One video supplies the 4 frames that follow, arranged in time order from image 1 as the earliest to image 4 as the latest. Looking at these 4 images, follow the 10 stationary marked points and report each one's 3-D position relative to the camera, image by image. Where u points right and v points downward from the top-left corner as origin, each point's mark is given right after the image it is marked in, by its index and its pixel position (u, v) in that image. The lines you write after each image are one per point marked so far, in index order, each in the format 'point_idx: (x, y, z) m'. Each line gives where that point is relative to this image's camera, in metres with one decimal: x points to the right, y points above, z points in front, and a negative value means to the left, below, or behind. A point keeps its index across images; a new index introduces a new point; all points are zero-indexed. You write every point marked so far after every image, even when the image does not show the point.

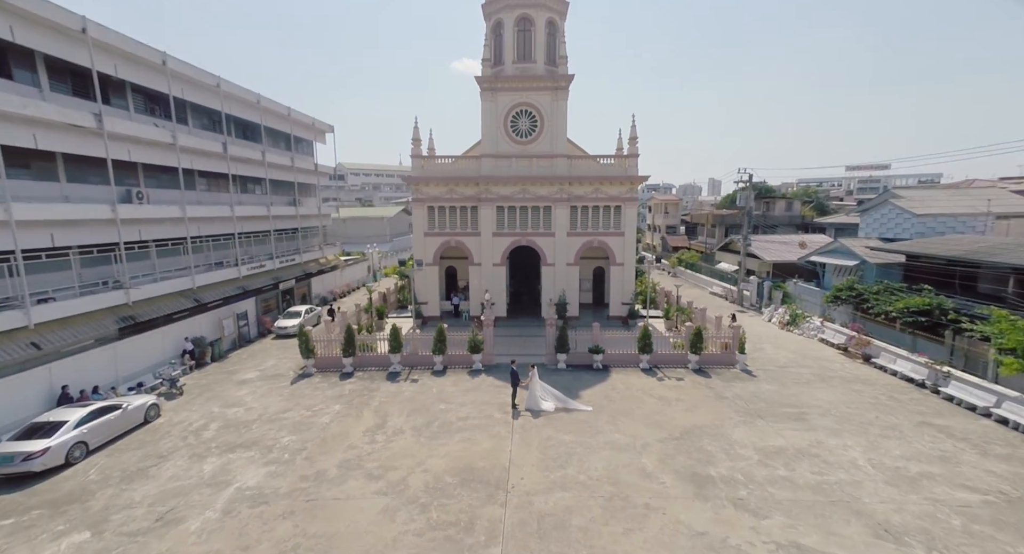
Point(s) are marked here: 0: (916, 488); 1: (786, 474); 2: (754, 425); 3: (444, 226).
0: (+6.3, -3.3, +7.7) m
1: (+4.6, -3.3, +8.2) m
2: (+4.9, -3.0, +10.0) m
3: (-2.7, +2.0, +19.5) m
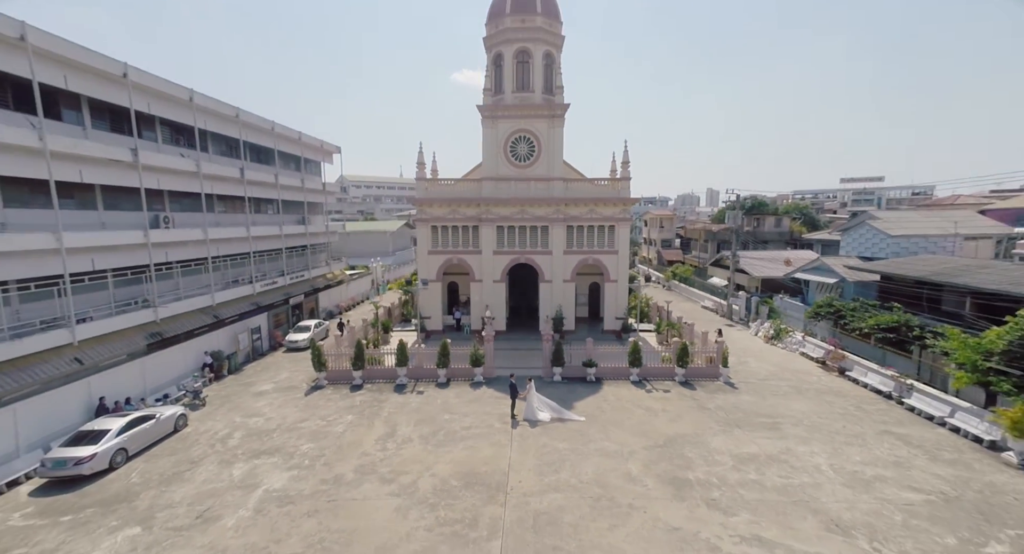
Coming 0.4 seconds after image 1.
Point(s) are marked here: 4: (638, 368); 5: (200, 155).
0: (+6.3, -3.7, +8.7) m
1: (+4.6, -3.7, +9.2) m
2: (+4.9, -3.5, +11.0) m
3: (-2.7, +1.4, +20.6) m
4: (+3.8, -2.7, +14.8) m
5: (-10.1, +4.0, +16.1) m
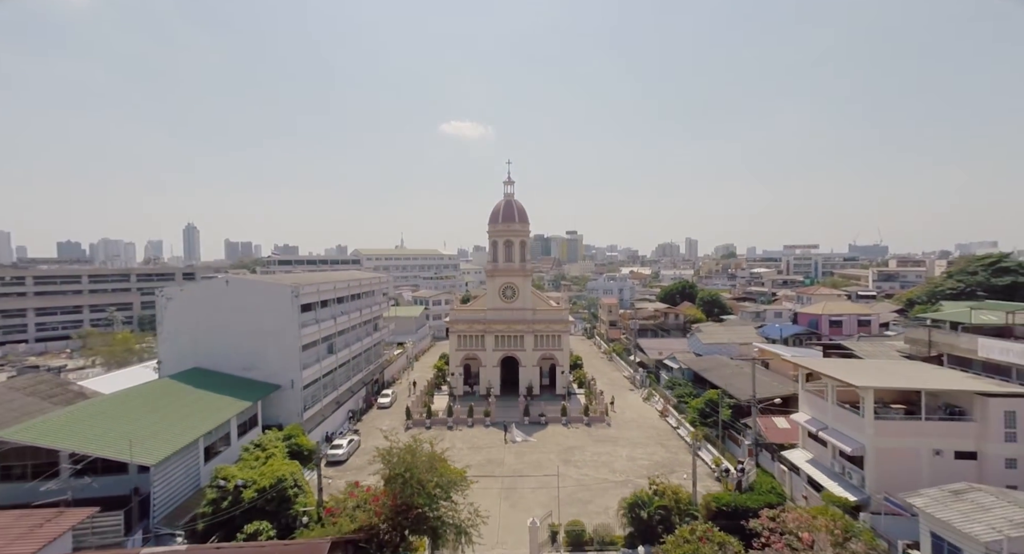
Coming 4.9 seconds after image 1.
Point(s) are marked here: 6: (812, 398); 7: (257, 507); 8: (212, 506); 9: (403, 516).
0: (+5.9, -9.0, +24.2) m
1: (+4.2, -9.0, +24.7) m
2: (+4.5, -9.0, +26.5) m
3: (-3.4, -5.0, +36.3) m
4: (+3.3, -8.5, +30.3) m
5: (-10.7, -2.0, +31.8) m
6: (+11.5, -4.6, +18.8) m
7: (-7.8, -7.0, +15.1) m
8: (-9.2, -7.0, +15.1) m
9: (-3.0, -6.7, +13.8) m
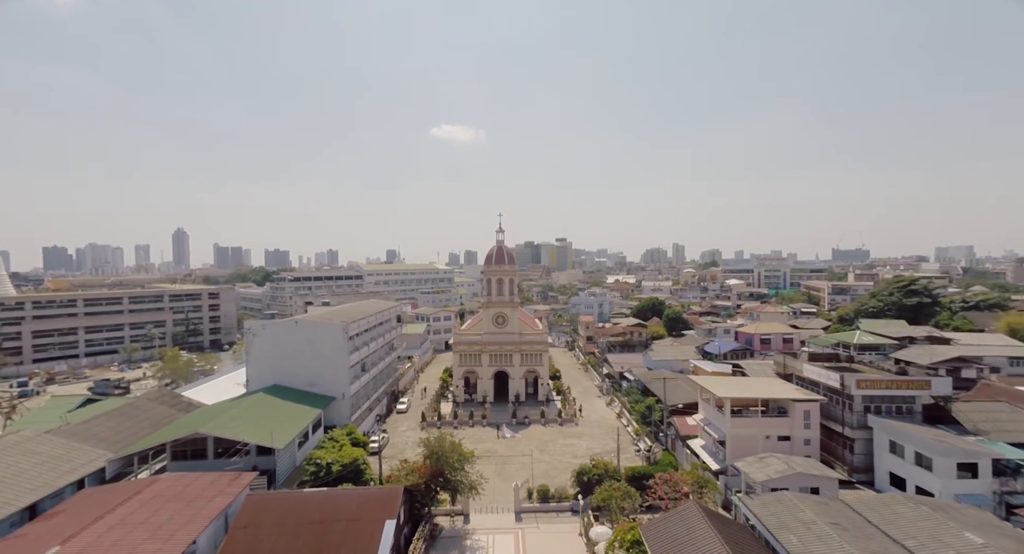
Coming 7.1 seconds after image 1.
0: (+5.3, -11.6, +33.3) m
1: (+3.6, -11.7, +33.8) m
2: (+3.9, -11.6, +35.6) m
3: (-4.2, -7.8, +45.2) m
4: (+2.6, -11.2, +39.3) m
5: (-11.4, -4.8, +40.6) m
6: (+11.0, -7.2, +28.0) m
7: (-8.3, -9.6, +24.0) m
8: (-9.6, -9.6, +23.9) m
9: (-3.5, -9.3, +22.8) m
